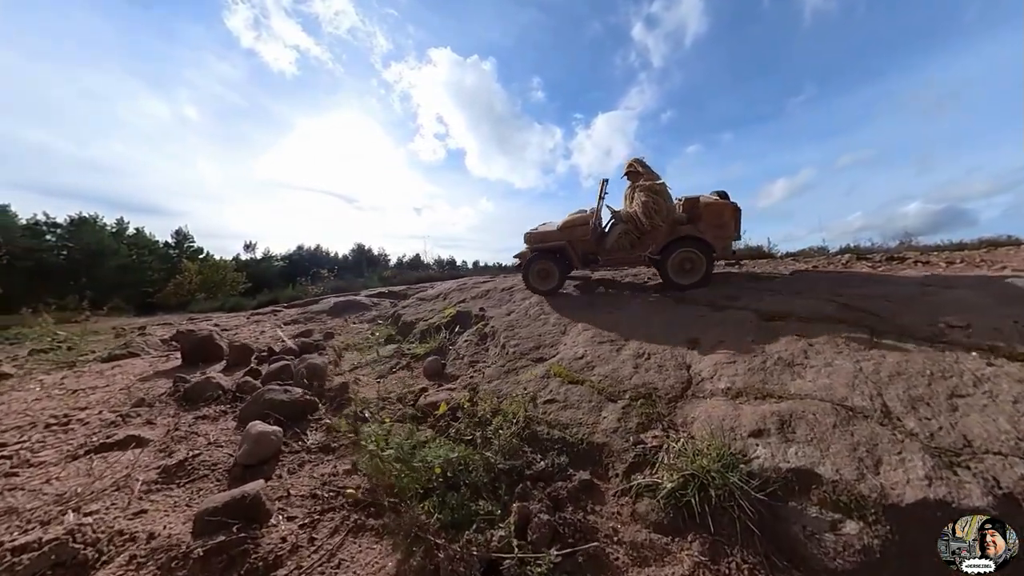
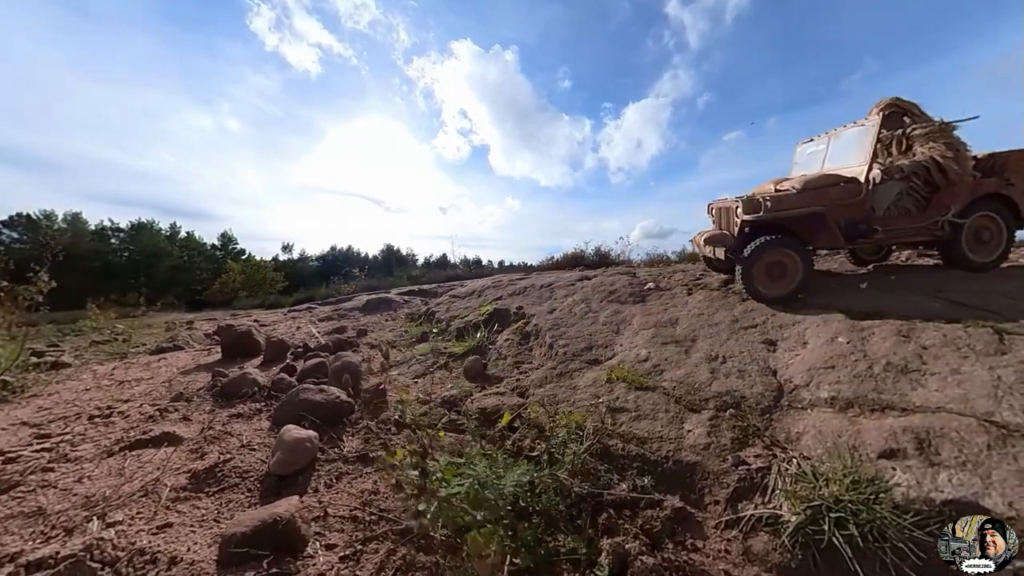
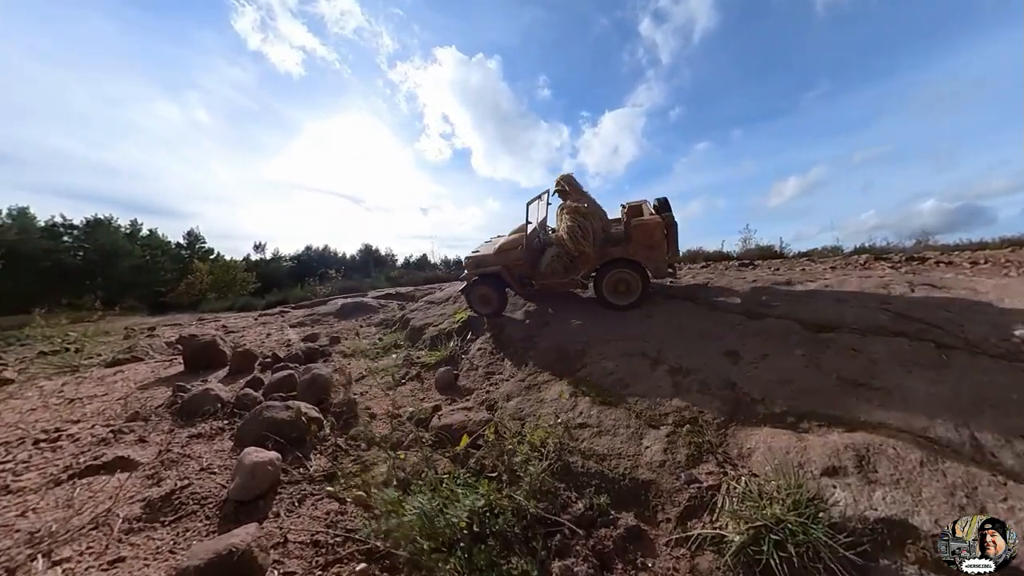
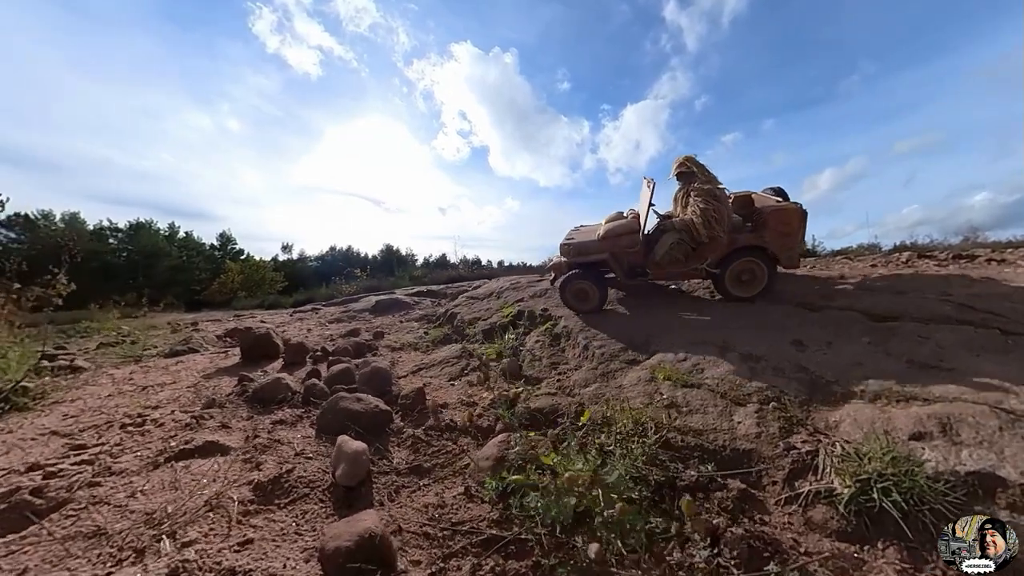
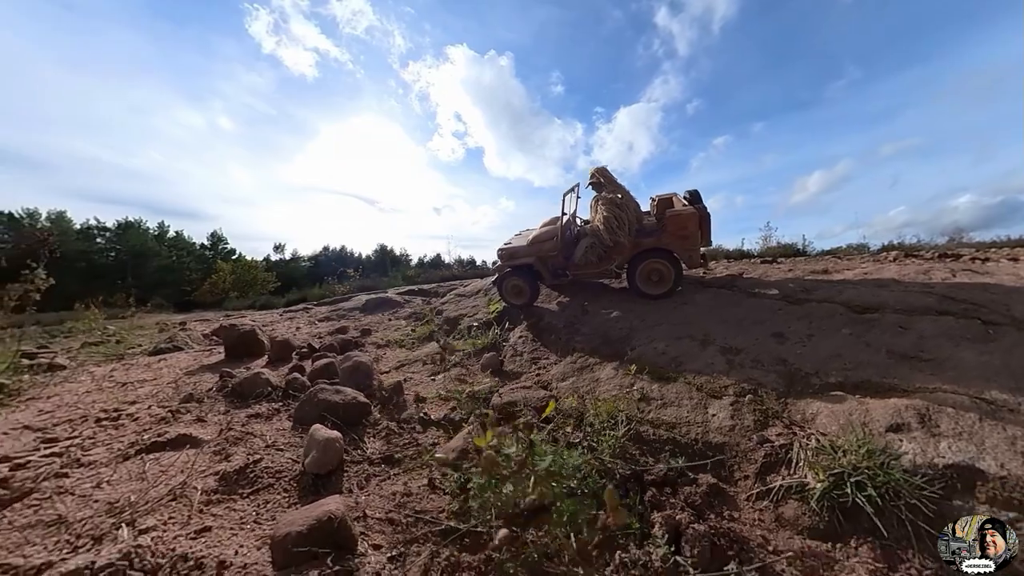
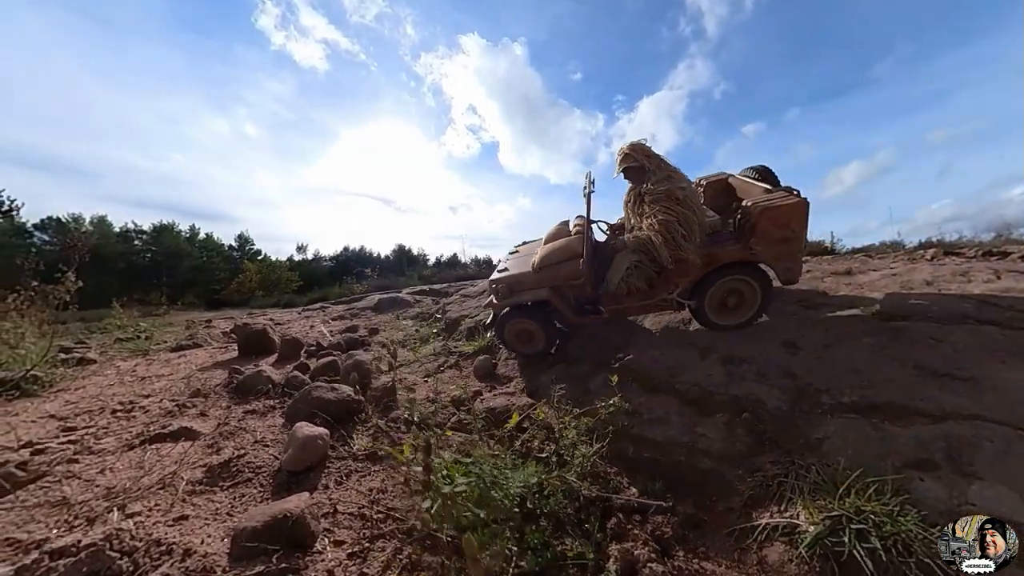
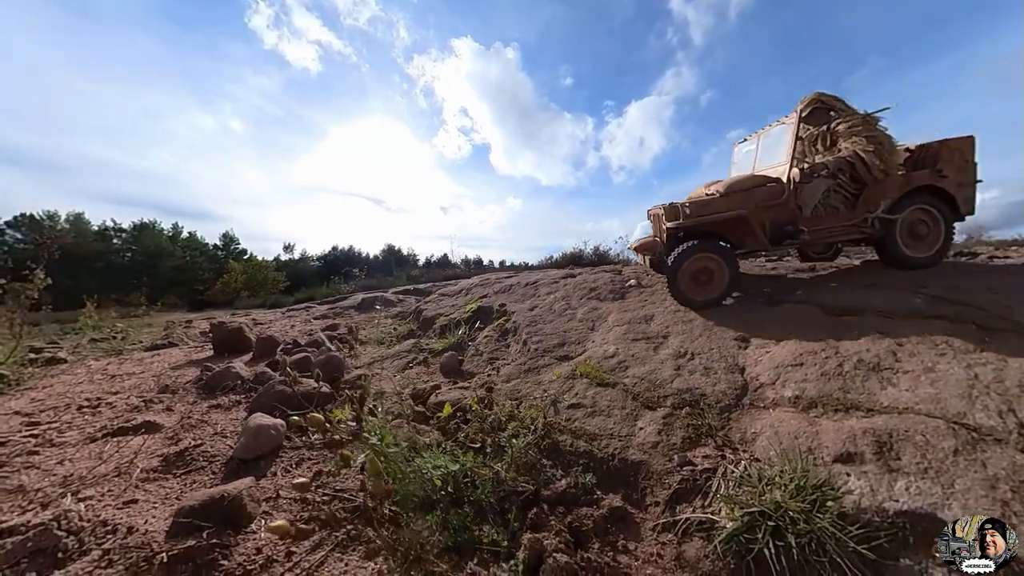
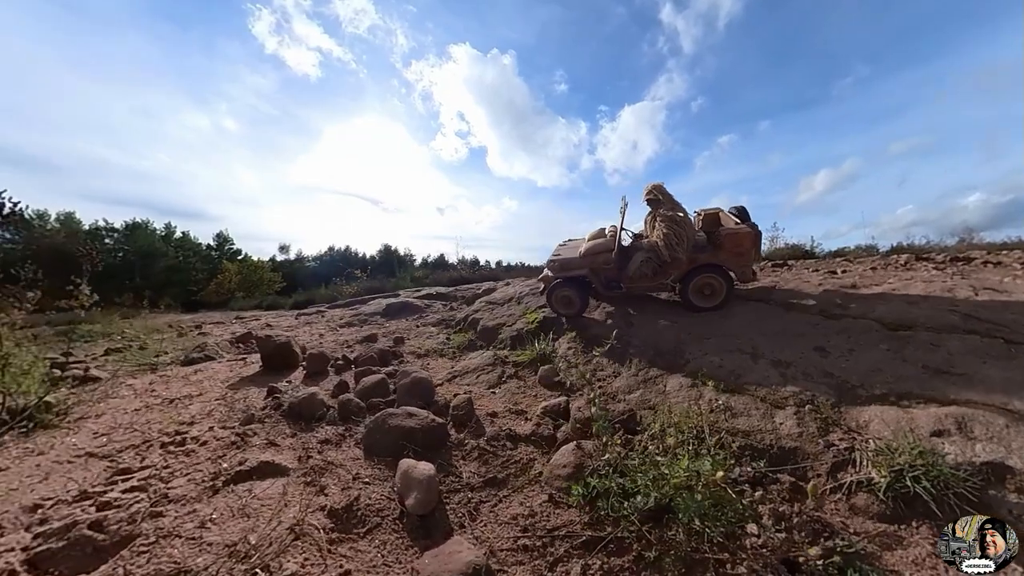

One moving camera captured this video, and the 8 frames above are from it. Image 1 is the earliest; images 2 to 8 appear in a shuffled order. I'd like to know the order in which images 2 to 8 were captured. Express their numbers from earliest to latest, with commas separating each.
3, 5, 8, 4, 2, 7, 6
